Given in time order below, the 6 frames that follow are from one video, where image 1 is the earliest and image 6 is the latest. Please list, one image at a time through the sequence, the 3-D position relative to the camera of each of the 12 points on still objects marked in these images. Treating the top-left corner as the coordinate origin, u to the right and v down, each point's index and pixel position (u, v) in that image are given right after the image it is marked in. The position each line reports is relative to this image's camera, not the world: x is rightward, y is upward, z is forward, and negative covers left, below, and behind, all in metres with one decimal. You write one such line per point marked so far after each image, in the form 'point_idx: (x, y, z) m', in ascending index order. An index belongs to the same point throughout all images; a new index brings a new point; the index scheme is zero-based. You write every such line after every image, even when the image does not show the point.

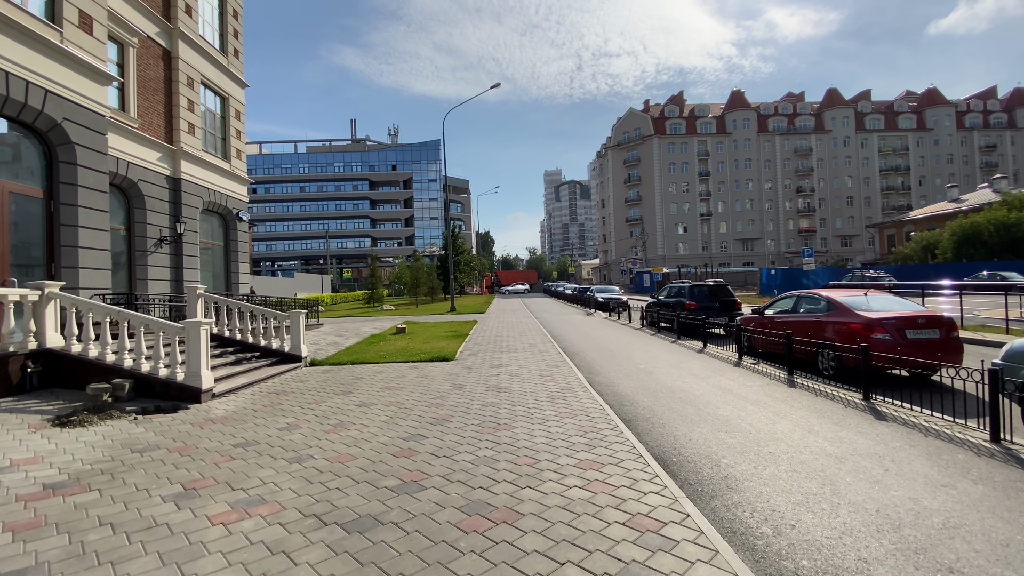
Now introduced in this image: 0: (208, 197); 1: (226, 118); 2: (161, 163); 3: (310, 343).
0: (-11.5, +3.4, +18.3) m
1: (-11.8, +7.0, +19.9) m
2: (-11.7, +4.2, +16.1) m
3: (-5.8, -1.6, +13.9) m
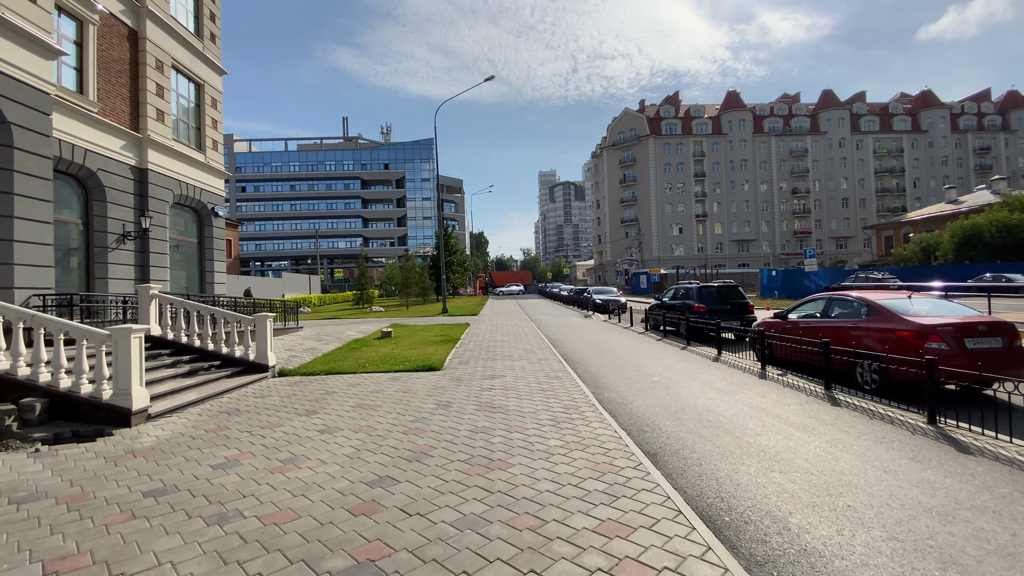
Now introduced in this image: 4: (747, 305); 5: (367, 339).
0: (-11.7, +3.4, +17.0) m
1: (-11.9, +7.0, +18.5) m
2: (-11.9, +4.2, +14.8) m
3: (-6.0, -1.6, +12.6) m
4: (+6.8, -0.5, +13.9) m
5: (-4.4, -1.5, +14.5) m
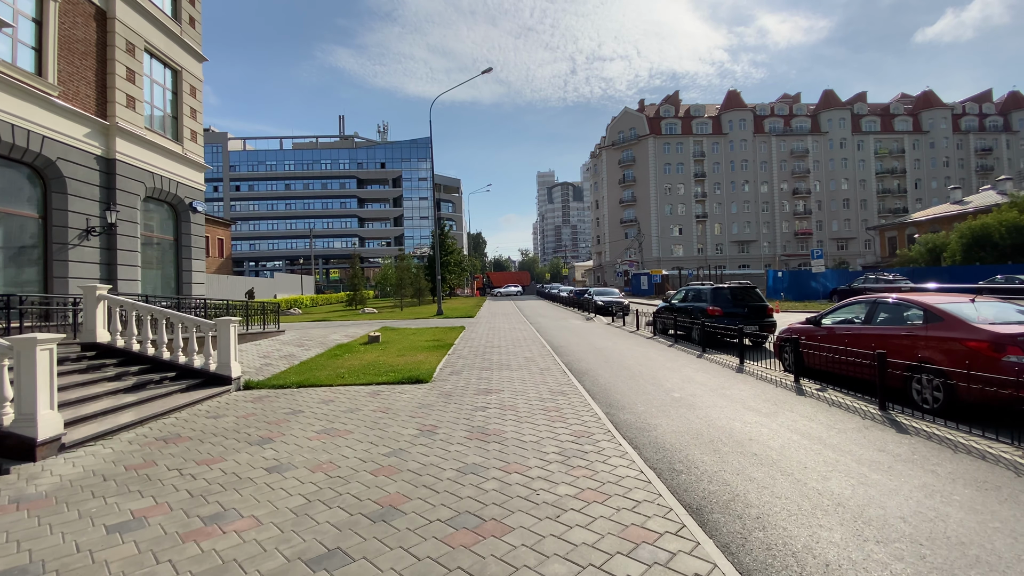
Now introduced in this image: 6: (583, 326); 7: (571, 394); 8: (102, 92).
0: (-11.7, +3.4, +15.8) m
1: (-12.0, +7.0, +17.4) m
2: (-11.9, +4.2, +13.6) m
3: (-6.0, -1.6, +11.4) m
4: (+6.8, -0.5, +12.8) m
5: (-4.4, -1.5, +13.3) m
6: (+2.9, -1.6, +19.8) m
7: (+1.0, -1.7, +7.9) m
8: (-12.1, +5.8, +14.2) m
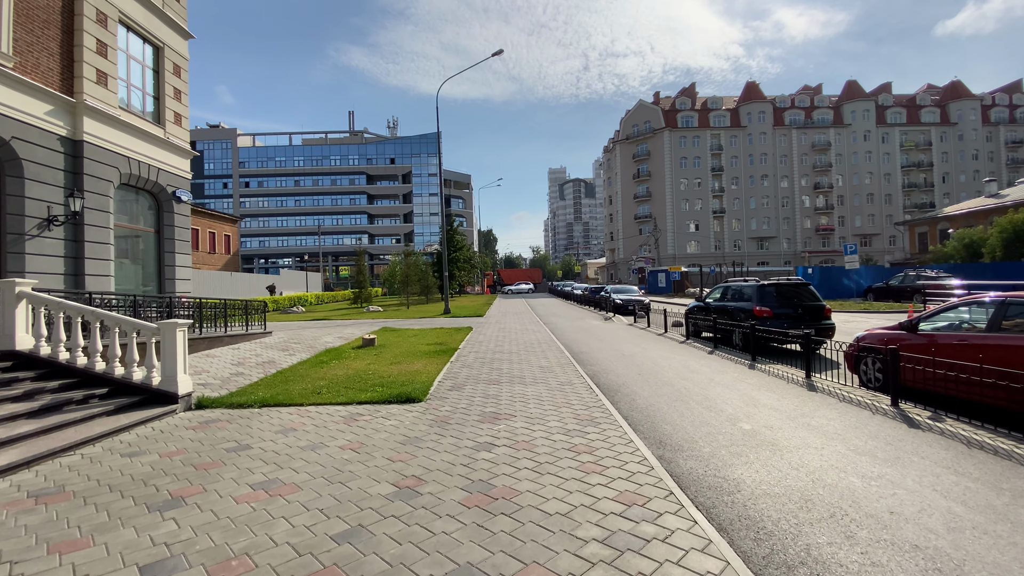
0: (-11.4, +3.5, +14.3) m
1: (-11.6, +7.1, +15.9) m
2: (-11.6, +4.3, +12.2) m
3: (-5.7, -1.5, +9.9) m
4: (+7.1, -0.4, +11.0) m
5: (-4.1, -1.5, +11.7) m
6: (+3.4, -1.4, +18.0) m
7: (+1.2, -1.6, +6.2) m
8: (-11.8, +5.9, +12.8) m
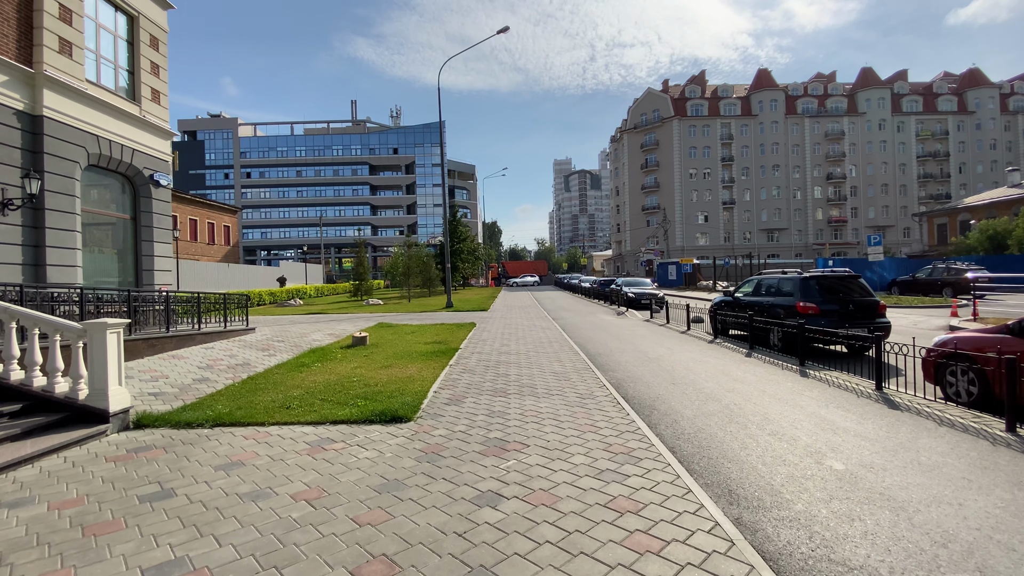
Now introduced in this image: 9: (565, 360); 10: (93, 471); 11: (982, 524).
0: (-11.2, +3.8, +13.1) m
1: (-11.4, +7.3, +14.6) m
2: (-11.4, +4.5, +10.9) m
3: (-5.6, -1.4, +8.6) m
4: (+7.2, -0.3, +9.6) m
5: (-3.9, -1.3, +10.4) m
6: (+3.6, -1.2, +16.6) m
7: (+1.3, -1.6, +4.8) m
8: (-11.6, +6.1, +11.5) m
9: (+1.0, -1.5, +9.4) m
10: (-3.7, -1.6, +4.4) m
11: (+3.1, -1.5, +3.2) m
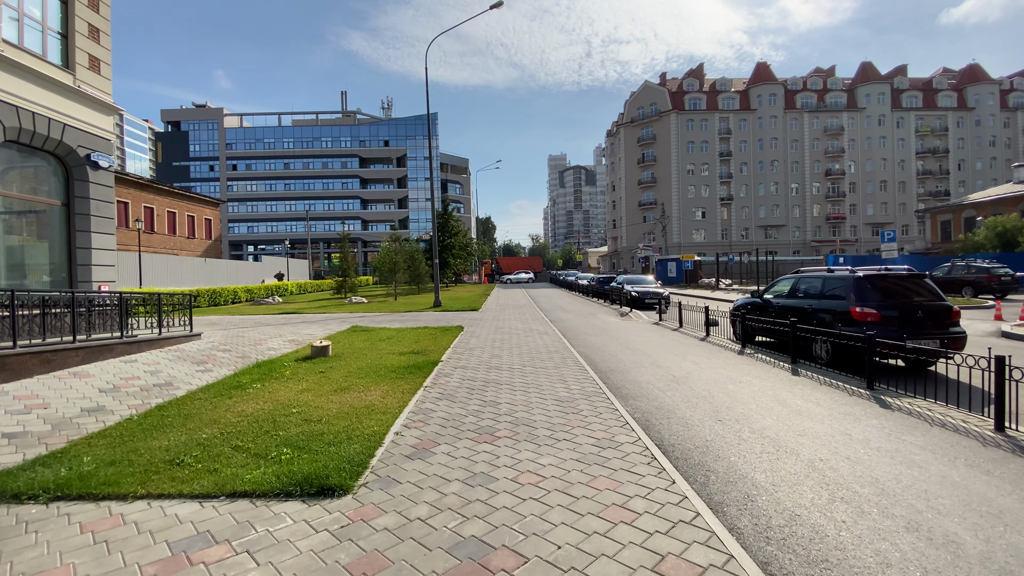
0: (-11.3, +3.8, +11.1) m
1: (-11.5, +7.4, +12.6) m
2: (-11.5, +4.5, +8.9) m
3: (-5.7, -1.4, +6.8) m
4: (+7.1, -0.3, +7.9) m
5: (-4.1, -1.3, +8.6) m
6: (+3.4, -1.2, +14.9) m
7: (+1.2, -1.6, +3.1) m
8: (-11.7, +6.1, +9.5) m
9: (+0.8, -1.5, +7.6) m
10: (-3.8, -1.6, +2.5) m
11: (+3.0, -1.6, +1.4) m
